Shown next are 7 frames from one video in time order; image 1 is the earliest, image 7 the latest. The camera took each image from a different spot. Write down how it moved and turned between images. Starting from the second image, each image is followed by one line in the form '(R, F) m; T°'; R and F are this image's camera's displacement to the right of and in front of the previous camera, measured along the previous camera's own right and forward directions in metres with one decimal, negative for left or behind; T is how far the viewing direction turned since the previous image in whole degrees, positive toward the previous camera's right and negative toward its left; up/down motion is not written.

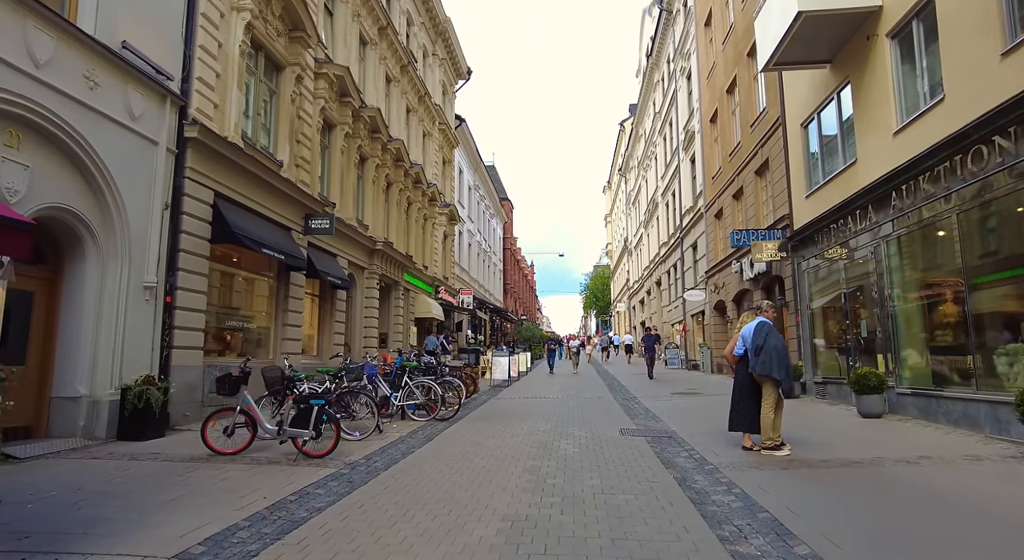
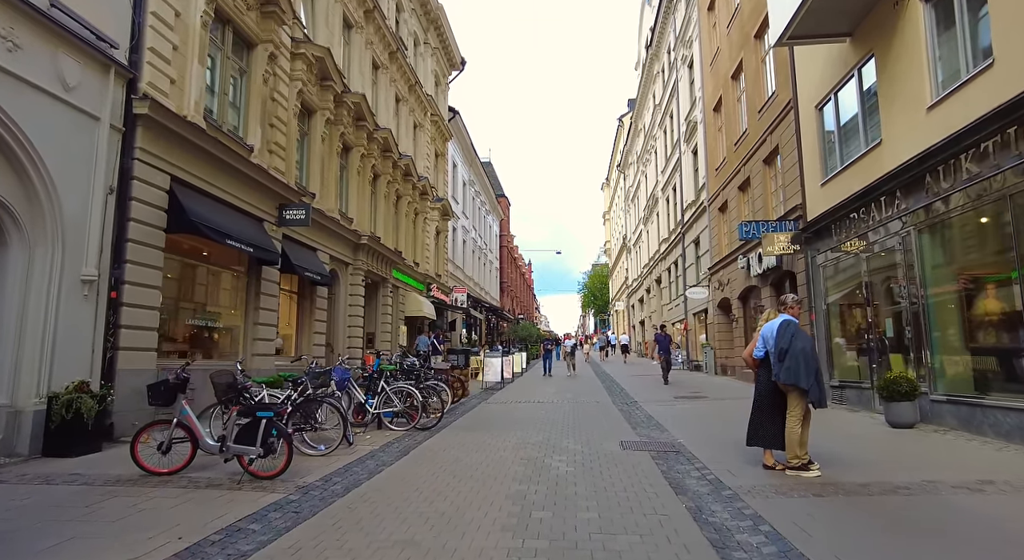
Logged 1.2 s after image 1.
(+0.2, +1.0) m; 0°
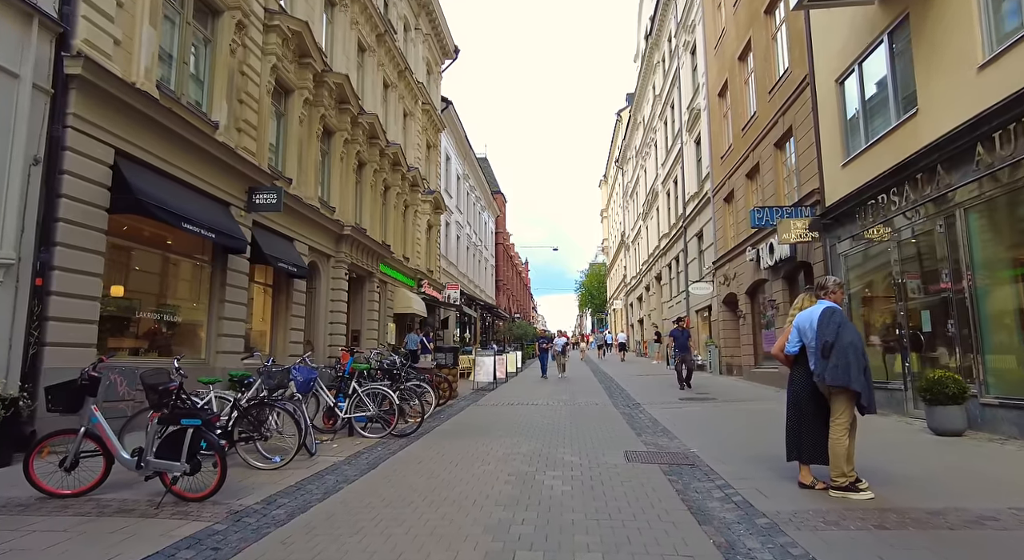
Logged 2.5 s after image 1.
(+0.1, +1.1) m; 0°
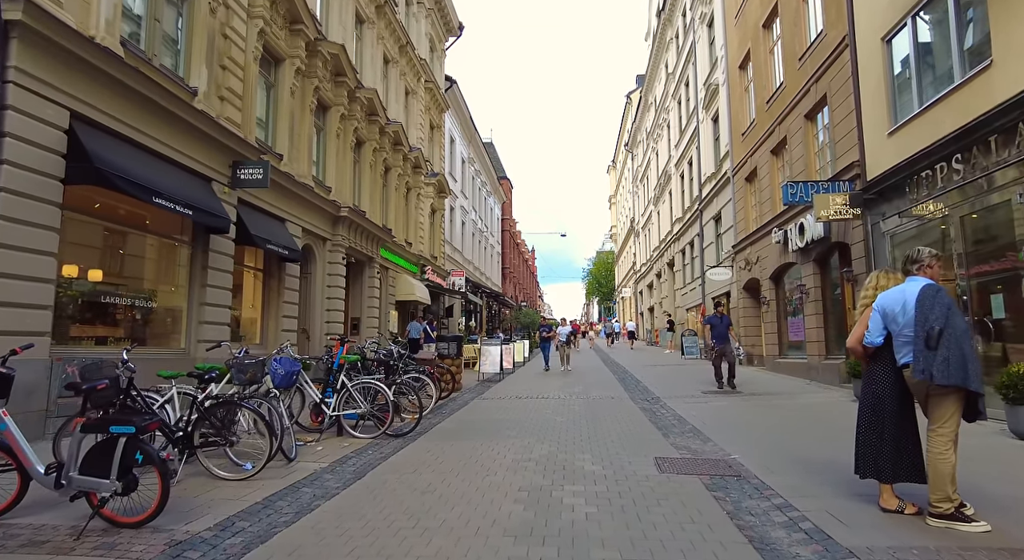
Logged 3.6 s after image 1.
(0.0, +1.0) m; -1°
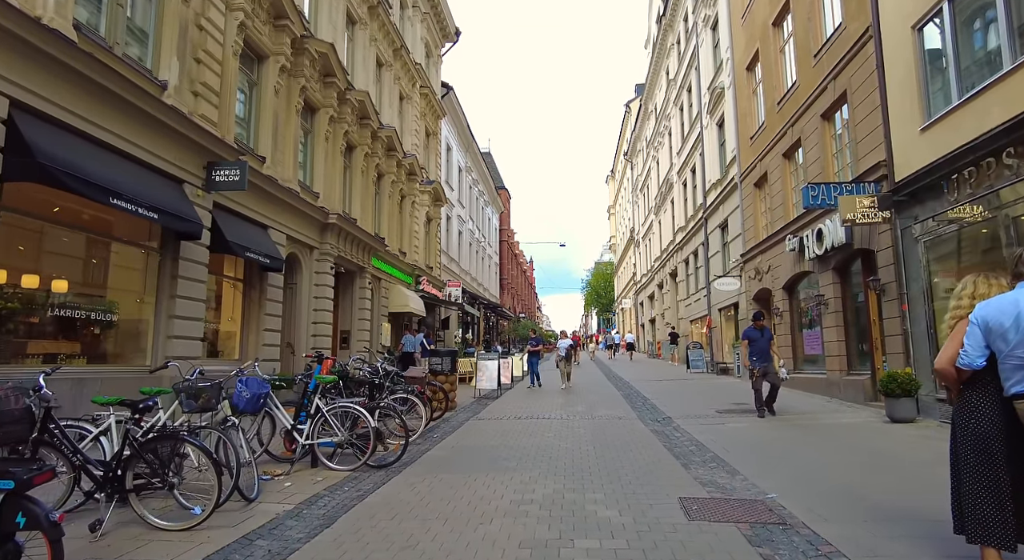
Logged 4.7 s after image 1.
(0.0, +0.9) m; 0°
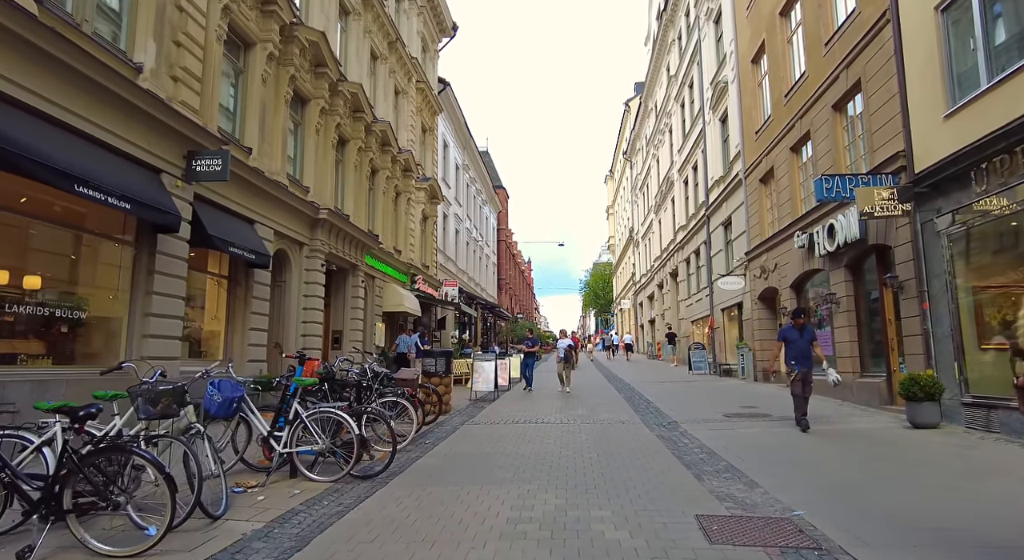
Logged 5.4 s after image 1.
(0.0, +0.6) m; 0°
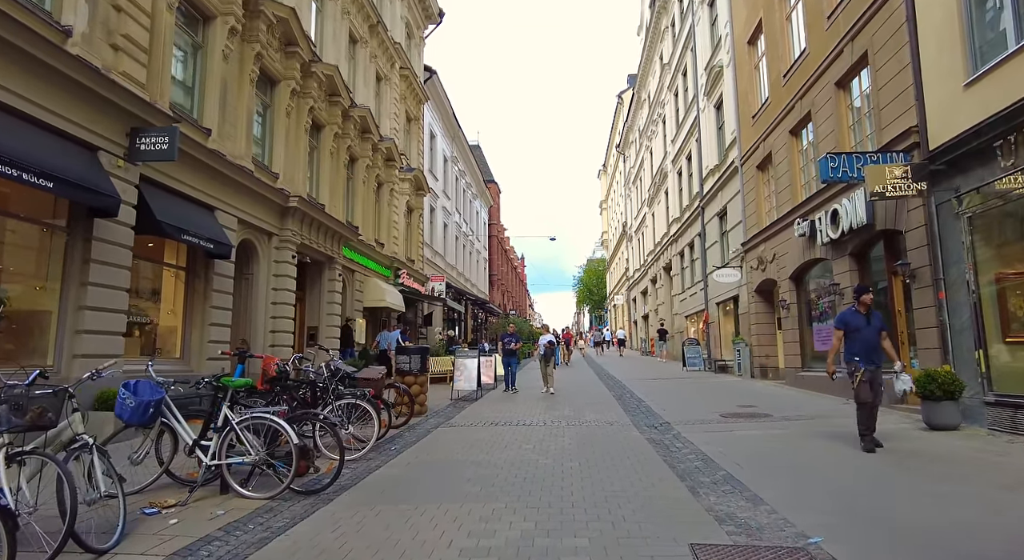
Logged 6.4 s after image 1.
(+0.3, +0.9) m; +1°
